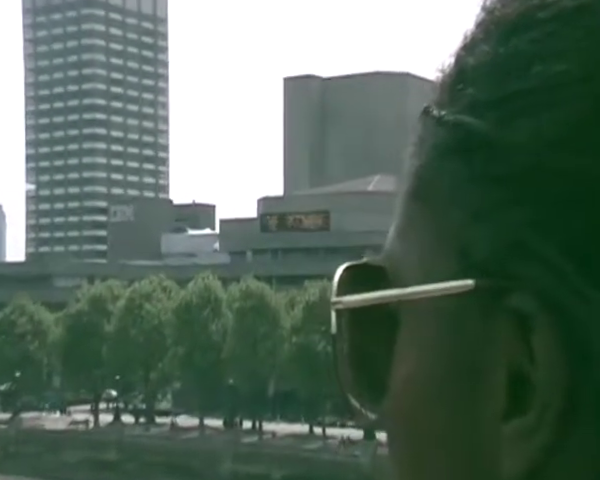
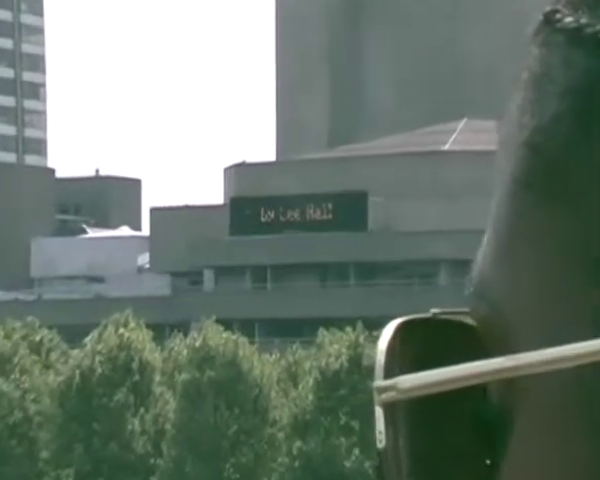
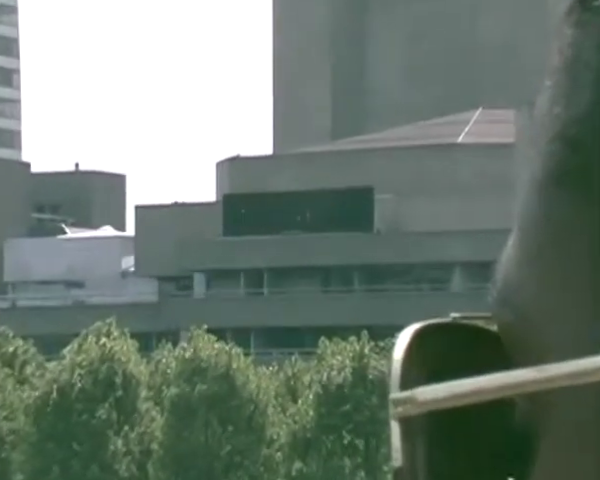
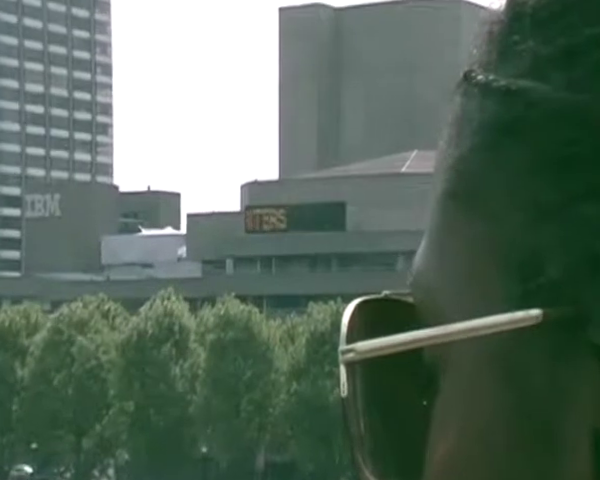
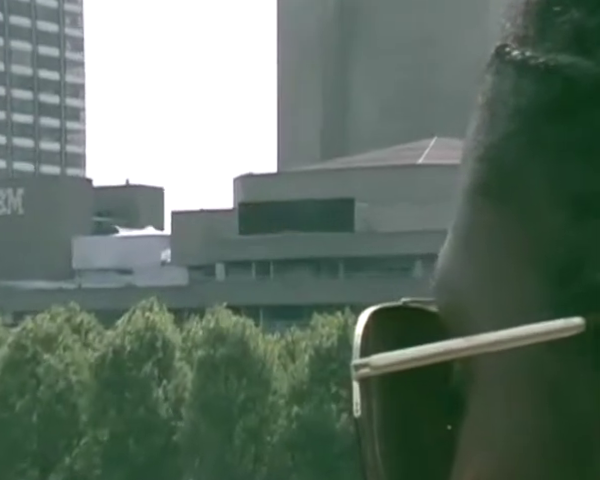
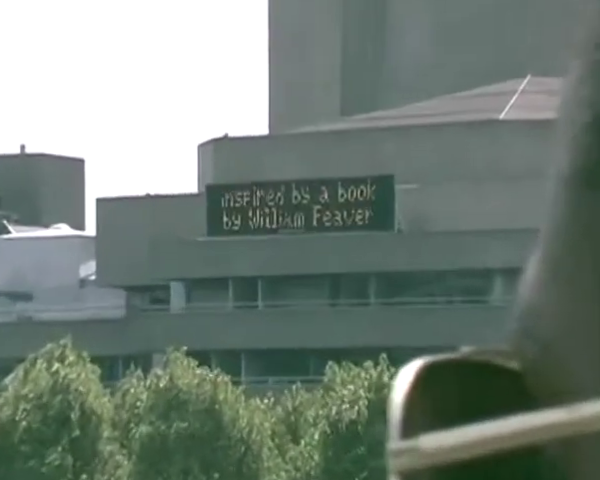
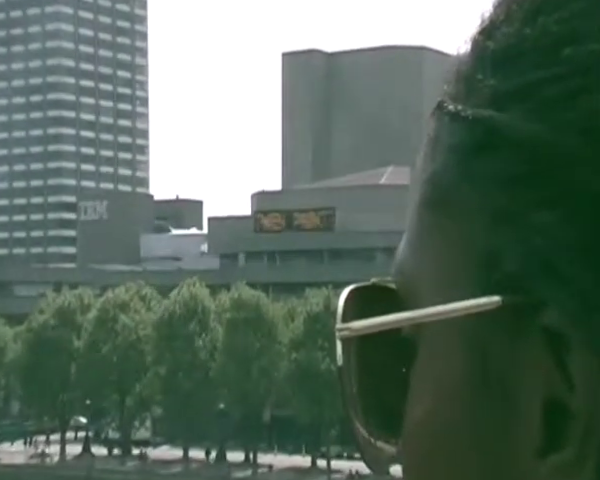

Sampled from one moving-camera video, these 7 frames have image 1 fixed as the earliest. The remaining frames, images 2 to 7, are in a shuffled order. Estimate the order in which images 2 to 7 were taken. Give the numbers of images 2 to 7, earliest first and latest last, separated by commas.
7, 4, 5, 2, 3, 6
